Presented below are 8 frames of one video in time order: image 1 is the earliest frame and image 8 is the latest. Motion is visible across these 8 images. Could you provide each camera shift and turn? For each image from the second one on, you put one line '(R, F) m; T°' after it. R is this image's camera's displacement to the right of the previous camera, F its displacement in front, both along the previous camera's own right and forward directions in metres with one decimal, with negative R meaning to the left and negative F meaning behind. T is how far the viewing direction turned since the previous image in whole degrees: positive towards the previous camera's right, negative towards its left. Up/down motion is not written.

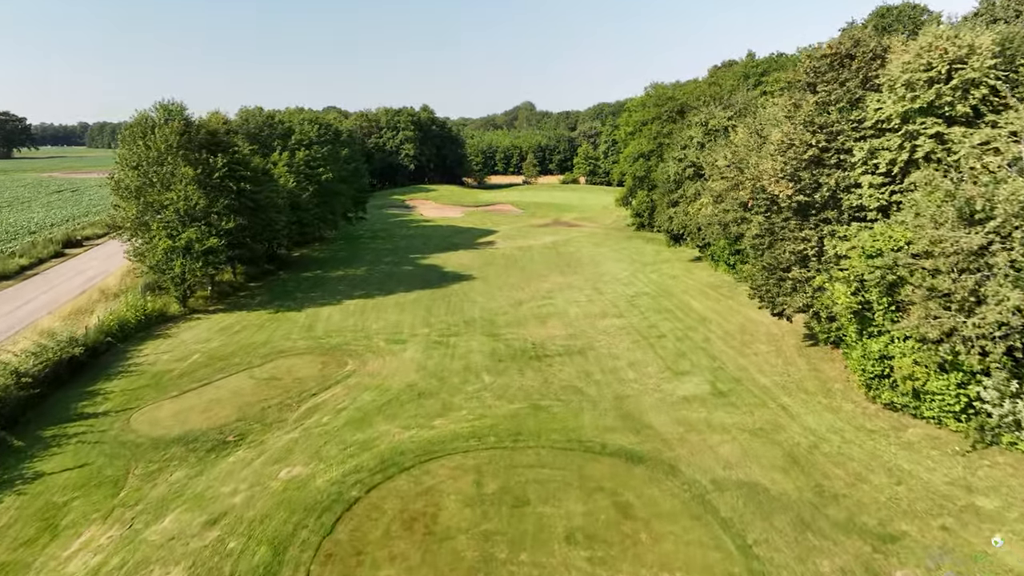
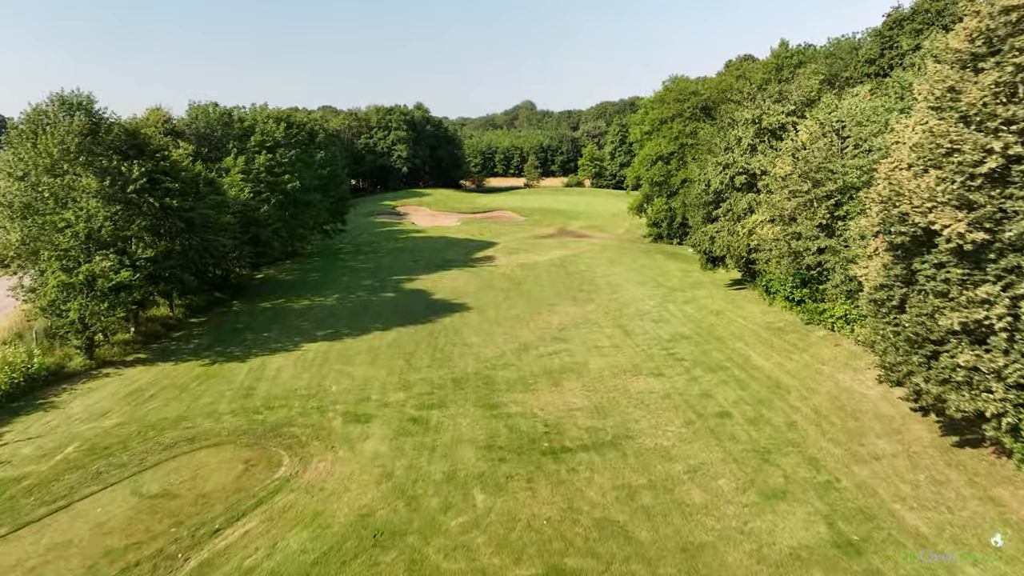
(-0.1, +5.2) m; 0°
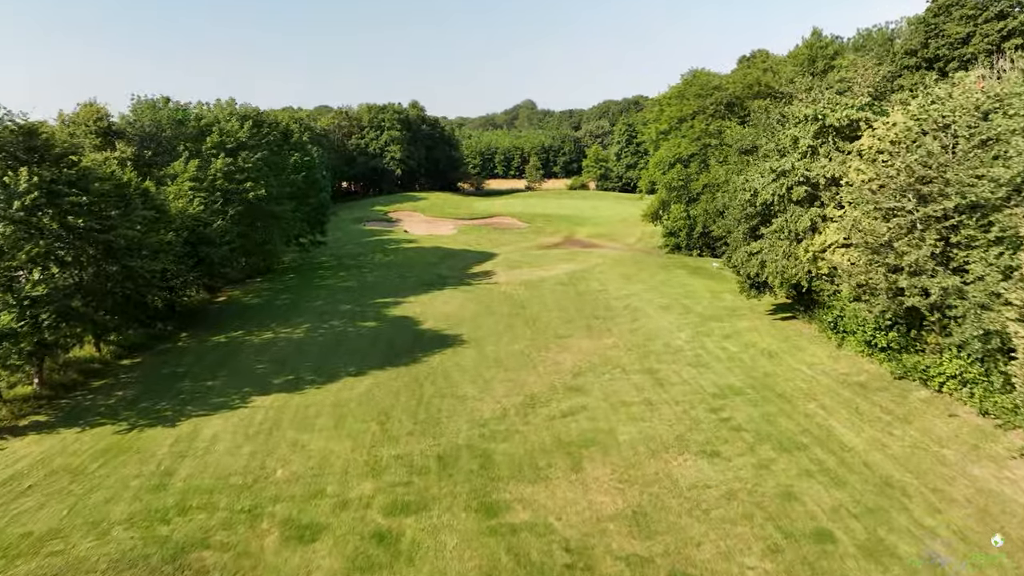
(-0.1, +4.1) m; 0°
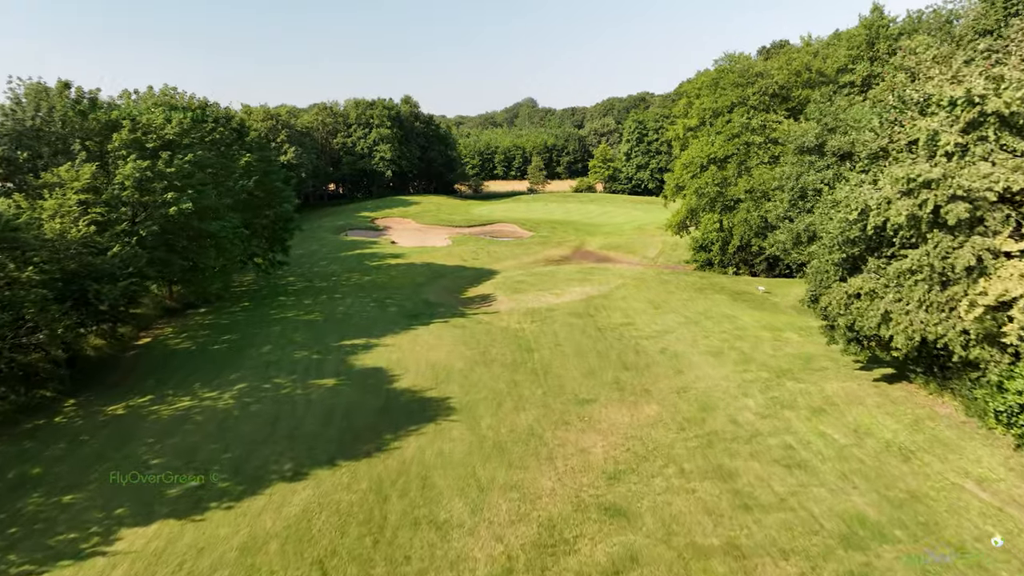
(-0.2, +5.6) m; 0°
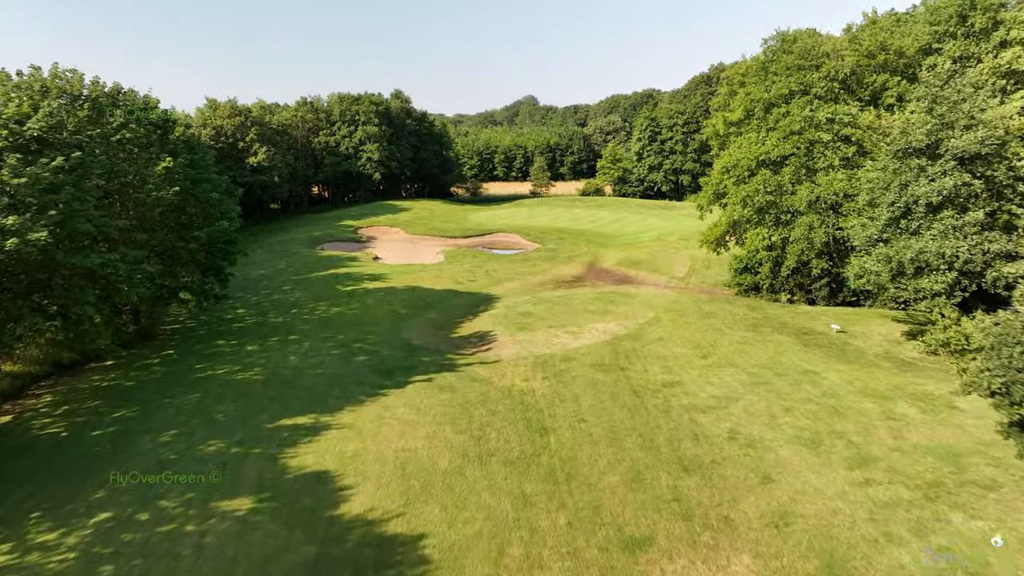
(-0.2, +5.8) m; 0°
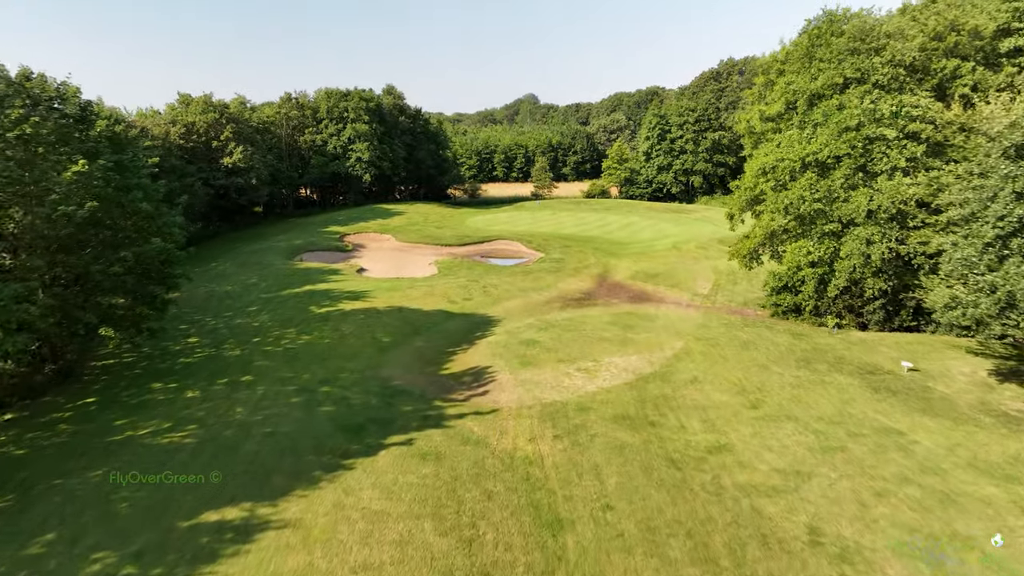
(-0.1, +3.7) m; 0°
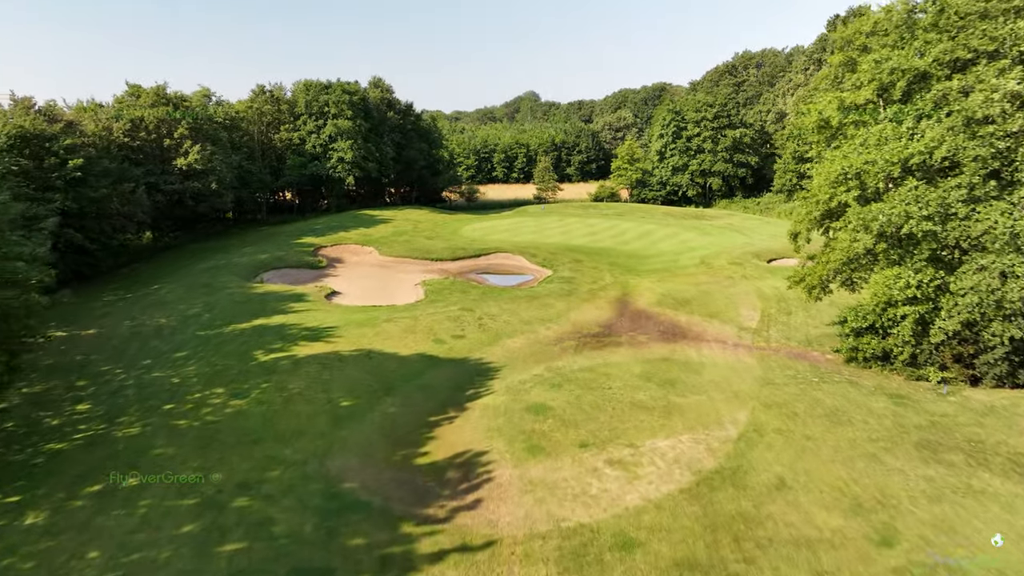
(-0.1, +5.3) m; 0°
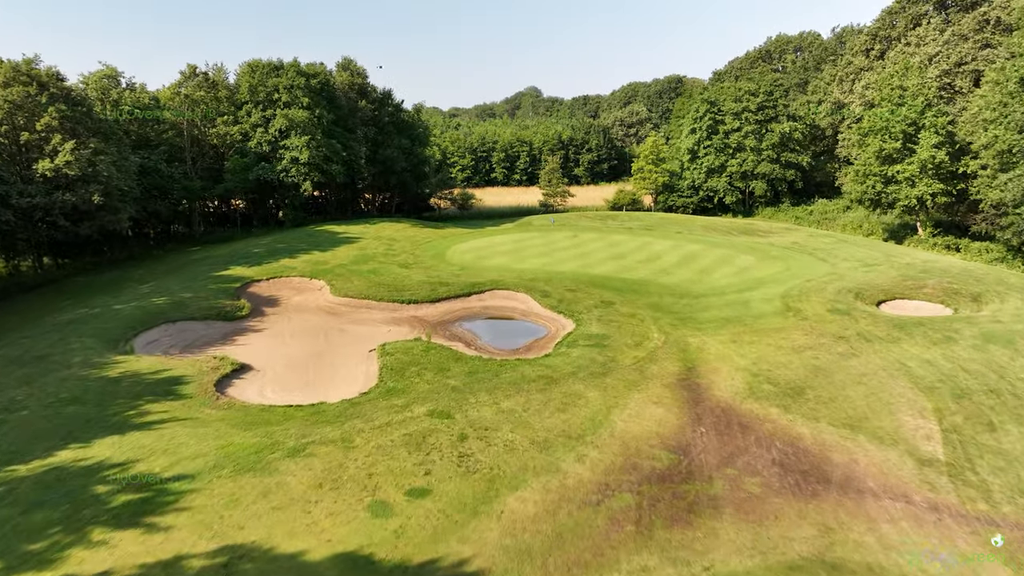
(-0.2, +9.6) m; 0°
